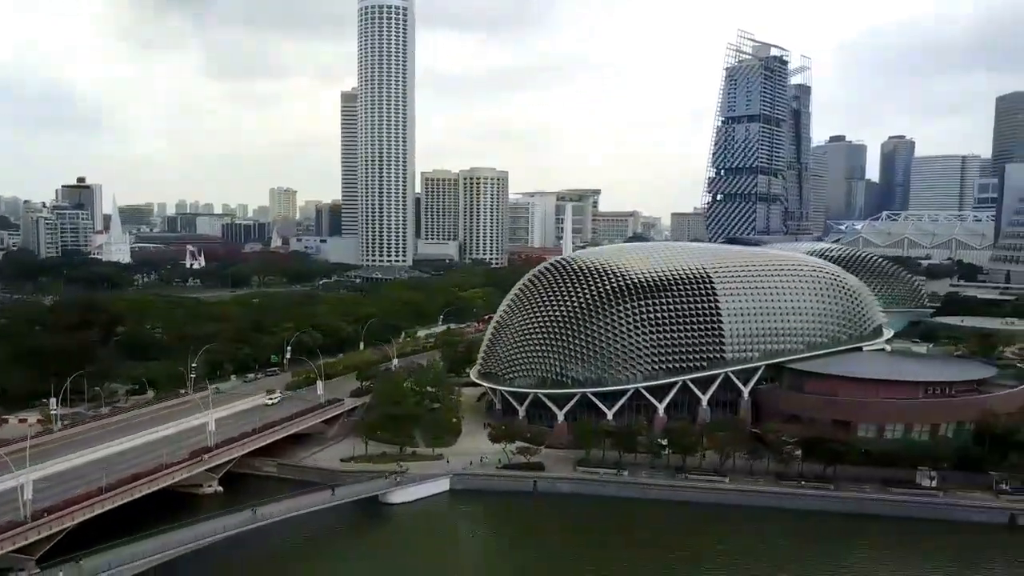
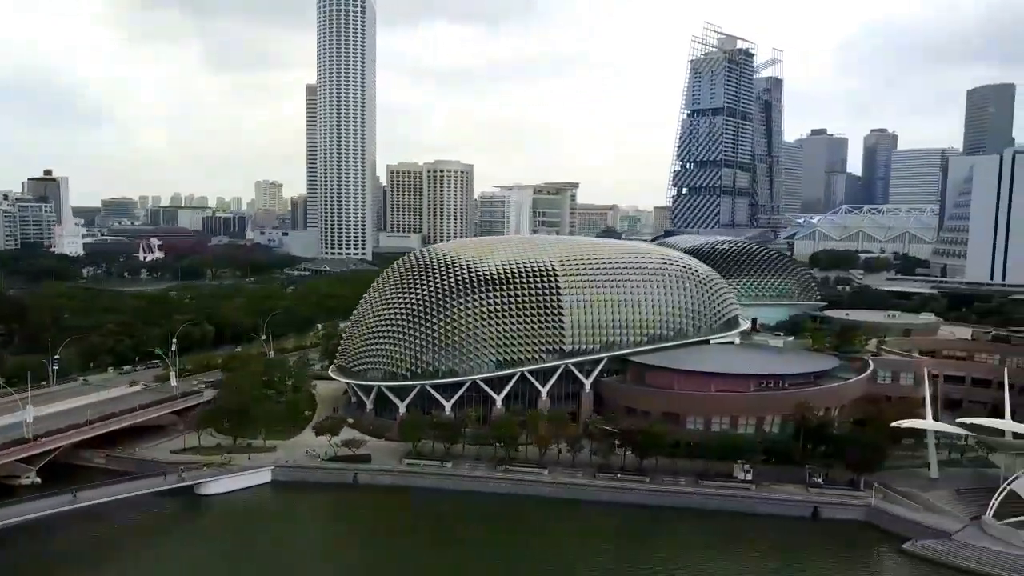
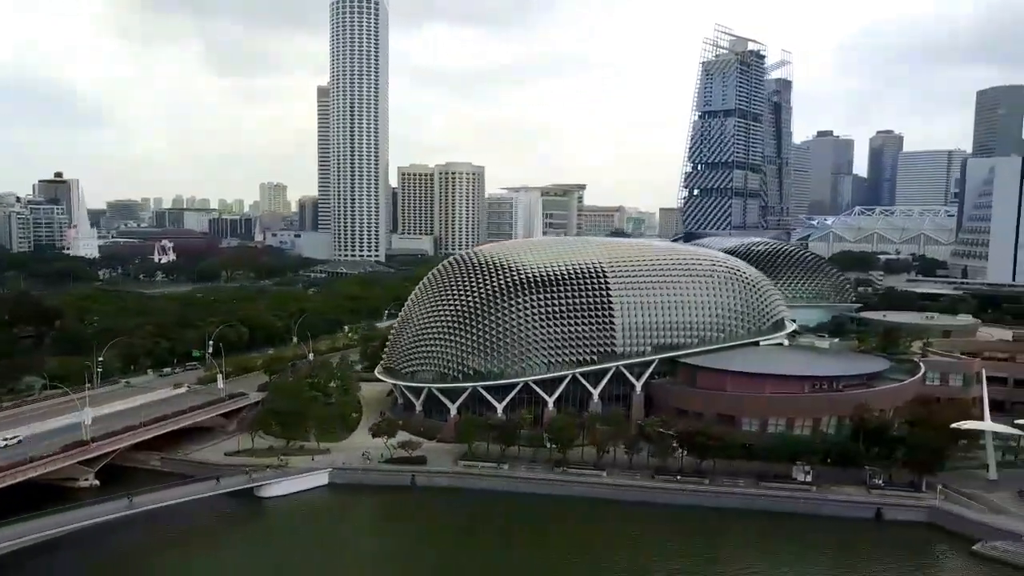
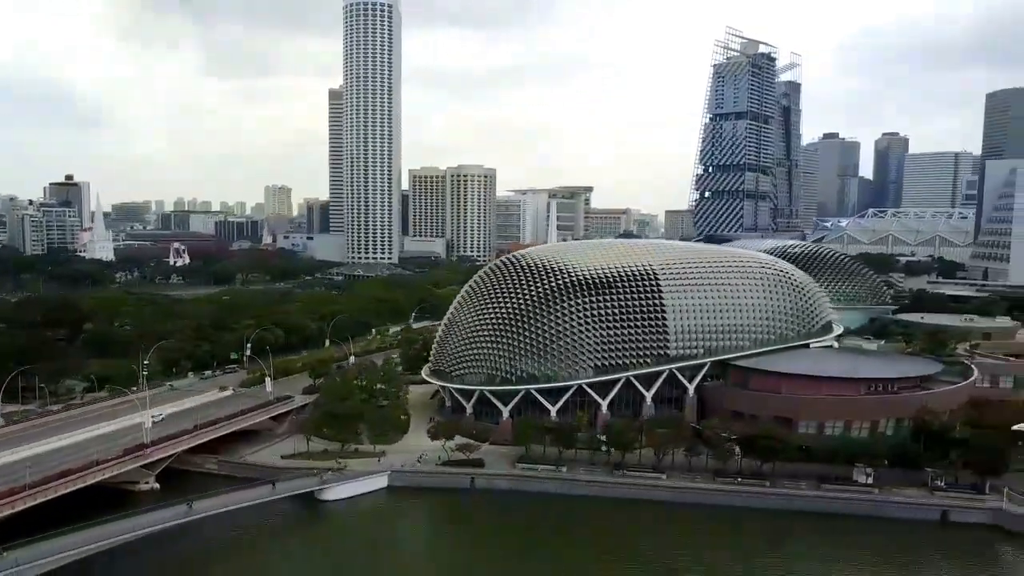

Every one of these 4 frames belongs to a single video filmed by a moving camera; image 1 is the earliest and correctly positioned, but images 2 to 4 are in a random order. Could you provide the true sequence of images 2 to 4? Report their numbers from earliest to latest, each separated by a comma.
4, 3, 2
